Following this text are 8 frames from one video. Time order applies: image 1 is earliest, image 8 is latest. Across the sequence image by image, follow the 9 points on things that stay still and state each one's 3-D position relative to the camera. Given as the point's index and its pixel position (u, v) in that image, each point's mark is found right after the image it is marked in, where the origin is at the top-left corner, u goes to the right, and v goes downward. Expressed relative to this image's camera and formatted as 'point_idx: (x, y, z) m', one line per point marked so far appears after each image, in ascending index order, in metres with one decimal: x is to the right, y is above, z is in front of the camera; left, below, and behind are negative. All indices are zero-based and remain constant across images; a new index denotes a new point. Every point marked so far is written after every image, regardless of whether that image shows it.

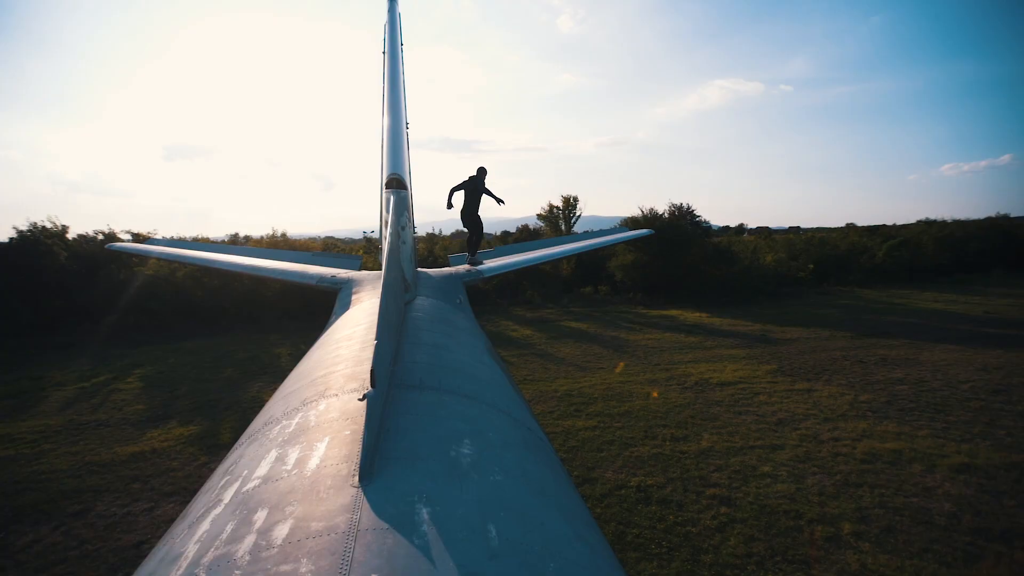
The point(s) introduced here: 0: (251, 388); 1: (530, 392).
0: (-4.6, -1.8, +8.5) m
1: (+0.3, -1.6, +7.4) m
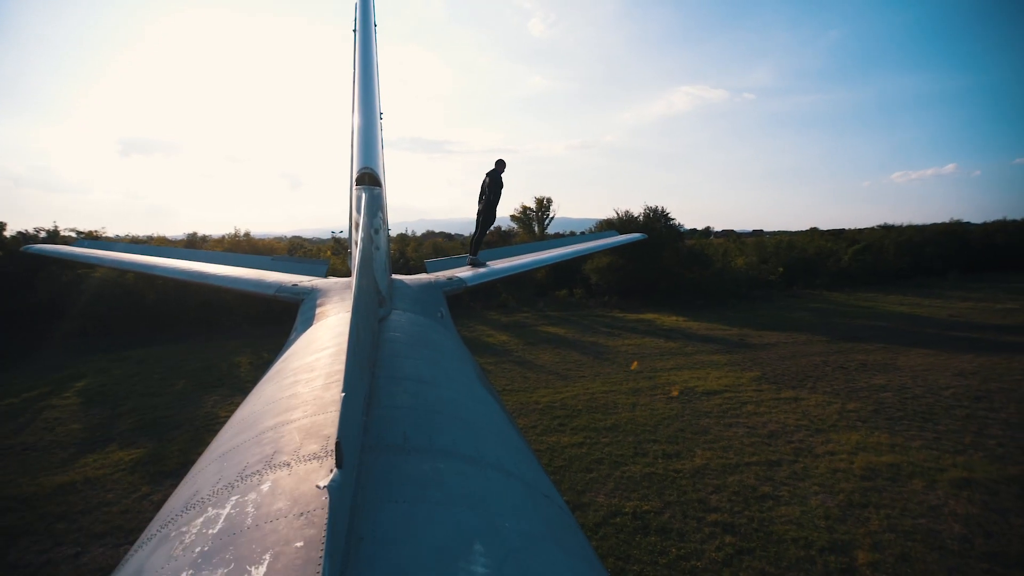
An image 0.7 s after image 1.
0: (-5.0, -1.9, +7.8) m
1: (0.0, -1.7, +7.0) m
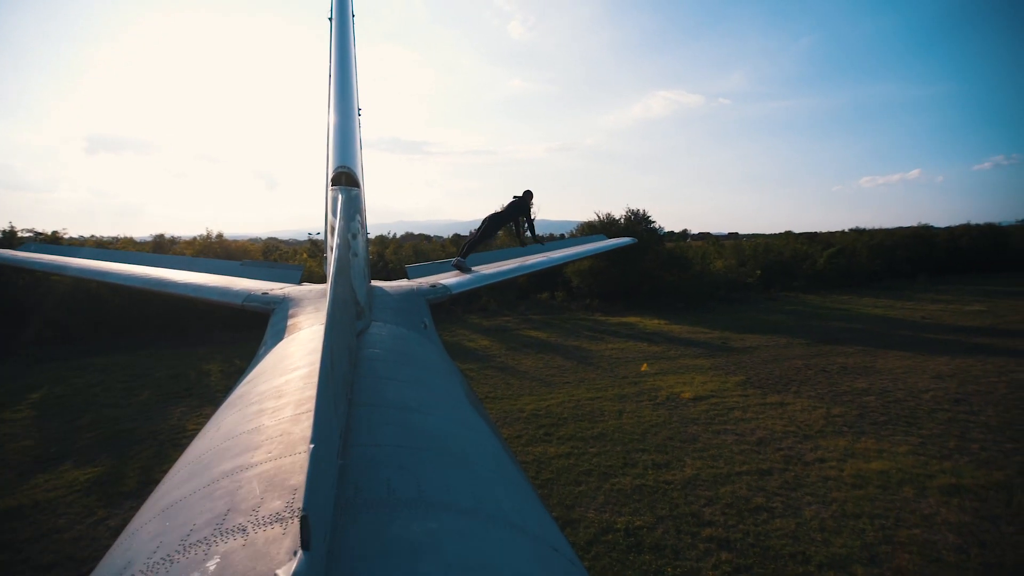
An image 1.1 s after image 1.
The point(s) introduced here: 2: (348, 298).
0: (-5.3, -1.9, +7.3) m
1: (-0.3, -1.8, +6.8) m
2: (-1.0, -0.1, +2.8) m
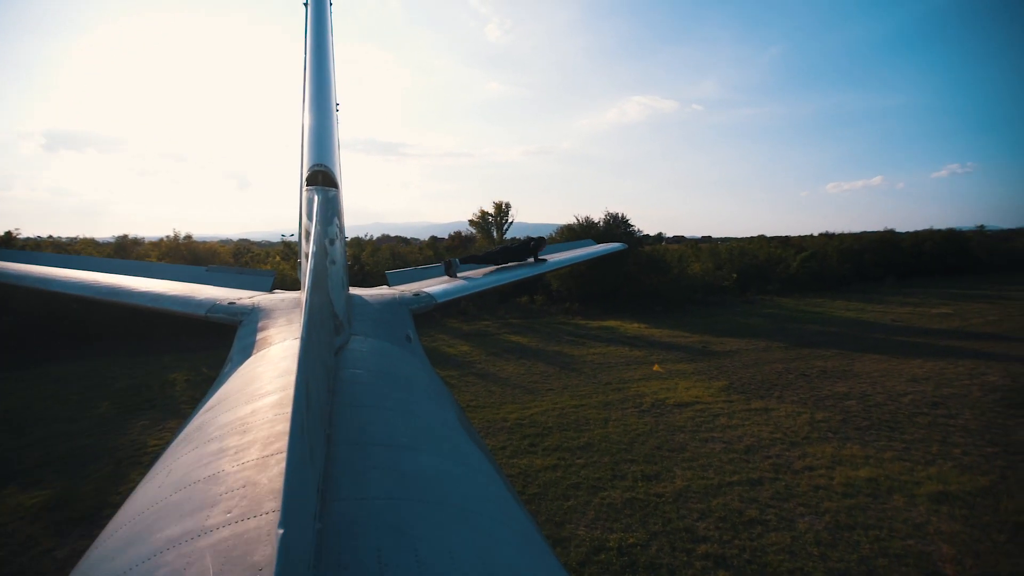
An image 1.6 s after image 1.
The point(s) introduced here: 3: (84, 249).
0: (-5.5, -2.0, +6.9) m
1: (-0.5, -1.9, +6.6) m
2: (-1.0, -0.1, +2.5) m
3: (-11.7, +1.1, +13.0) m
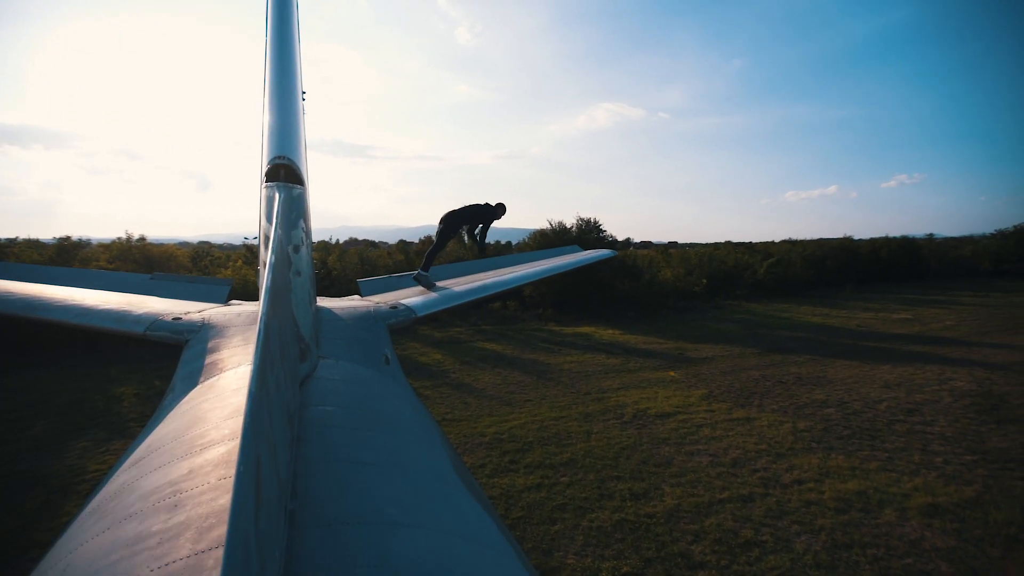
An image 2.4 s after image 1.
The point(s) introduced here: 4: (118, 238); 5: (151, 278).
0: (-5.8, -2.1, +6.2) m
1: (-0.8, -2.0, +6.2) m
2: (-1.0, -0.2, +2.2) m
3: (-12.4, +0.9, +12.0) m
4: (-11.1, +1.4, +13.5) m
5: (-3.5, +0.1, +4.6) m
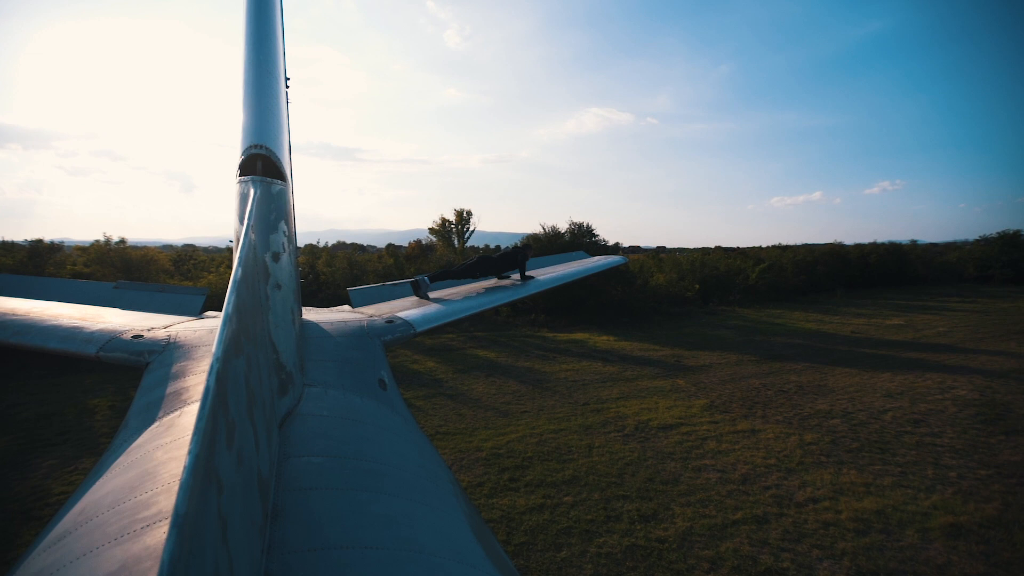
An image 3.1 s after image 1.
0: (-5.8, -2.2, +5.7) m
1: (-0.8, -2.0, +5.9) m
2: (-1.0, -0.2, +1.8) m
3: (-12.5, +0.8, +11.4) m
4: (-11.3, +1.3, +12.9) m
5: (-3.5, 0.0, +4.2) m
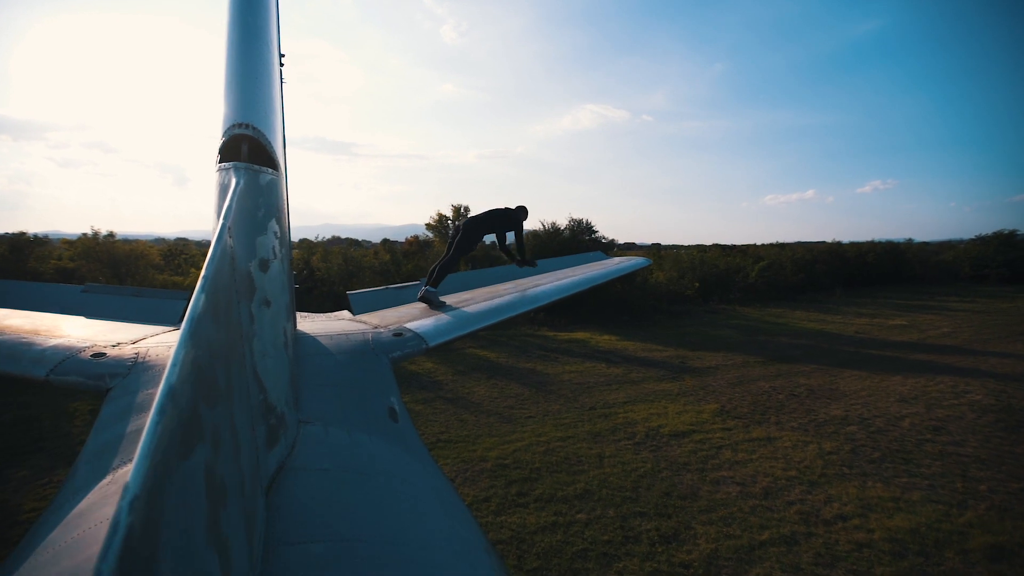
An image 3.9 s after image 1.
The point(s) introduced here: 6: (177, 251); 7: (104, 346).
0: (-5.7, -2.2, +5.3) m
1: (-0.7, -2.1, +5.5) m
2: (-0.8, -0.3, +1.5) m
3: (-12.5, +0.9, +10.9) m
4: (-11.3, +1.4, +12.4) m
5: (-3.3, 0.0, +3.8) m
6: (-11.6, +1.3, +16.3) m
7: (-2.1, -0.2, +2.6) m
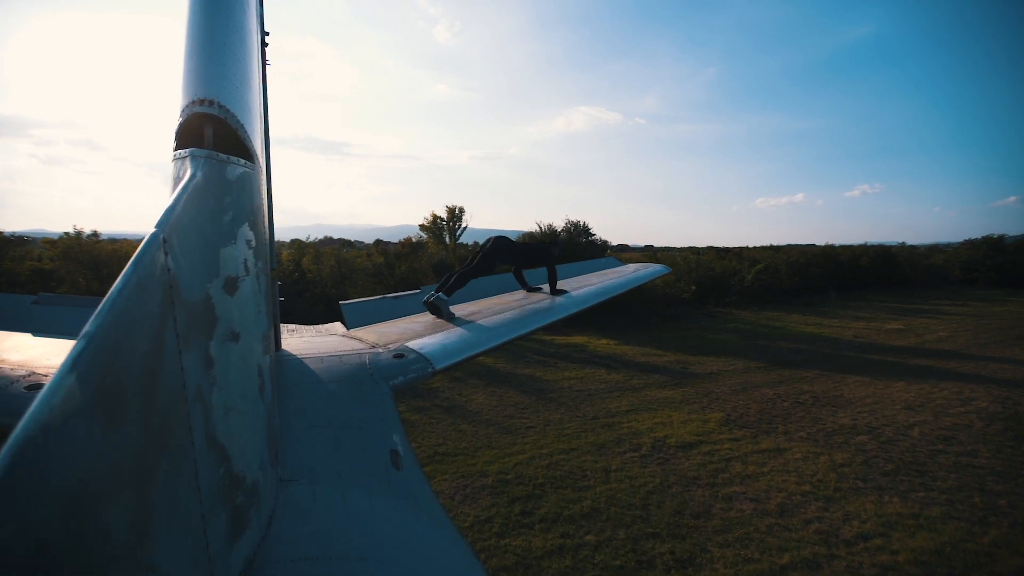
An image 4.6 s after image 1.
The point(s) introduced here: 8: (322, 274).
0: (-5.7, -2.2, +4.9) m
1: (-0.7, -2.1, +5.2) m
2: (-0.7, -0.3, +1.2) m
3: (-12.6, +0.9, +10.4) m
4: (-11.4, +1.4, +12.0) m
5: (-3.3, 0.0, +3.5) m
6: (-11.7, +1.2, +15.9) m
7: (-2.1, -0.3, +2.3) m
8: (-5.2, +0.4, +13.0) m
